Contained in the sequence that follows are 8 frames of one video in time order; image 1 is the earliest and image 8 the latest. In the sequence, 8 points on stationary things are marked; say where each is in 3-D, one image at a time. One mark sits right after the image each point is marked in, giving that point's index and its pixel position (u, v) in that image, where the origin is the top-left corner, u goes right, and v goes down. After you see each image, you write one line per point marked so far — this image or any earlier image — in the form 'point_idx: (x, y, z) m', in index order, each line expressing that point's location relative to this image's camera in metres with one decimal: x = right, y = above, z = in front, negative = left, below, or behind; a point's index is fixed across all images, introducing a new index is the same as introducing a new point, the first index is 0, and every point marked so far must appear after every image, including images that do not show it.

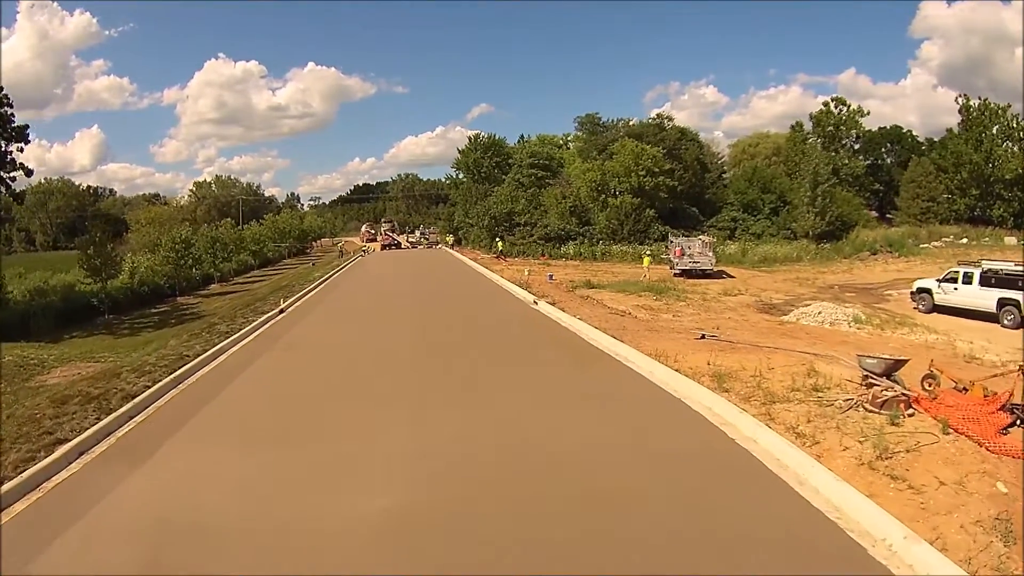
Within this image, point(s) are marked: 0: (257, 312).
0: (-6.5, -0.6, +17.0) m
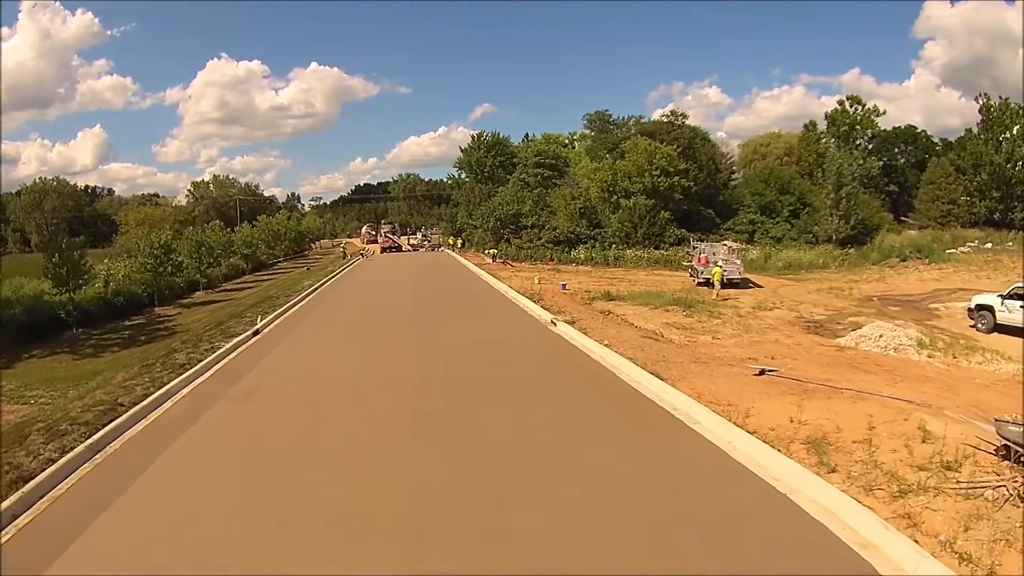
0: (-6.2, -1.0, +14.6) m
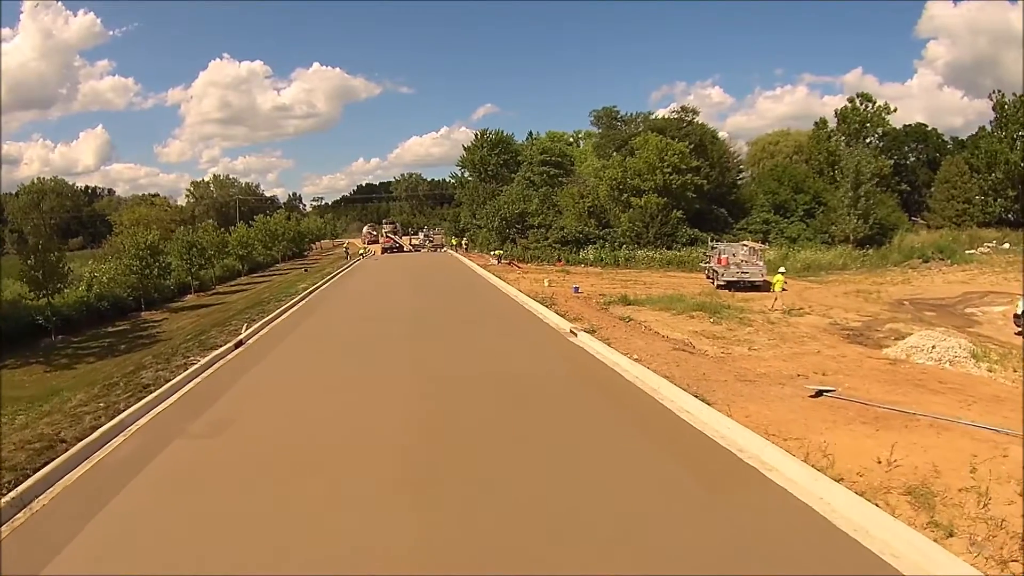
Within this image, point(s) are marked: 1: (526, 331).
0: (-5.9, -1.1, +13.0) m
1: (+0.4, -0.9, +15.0) m
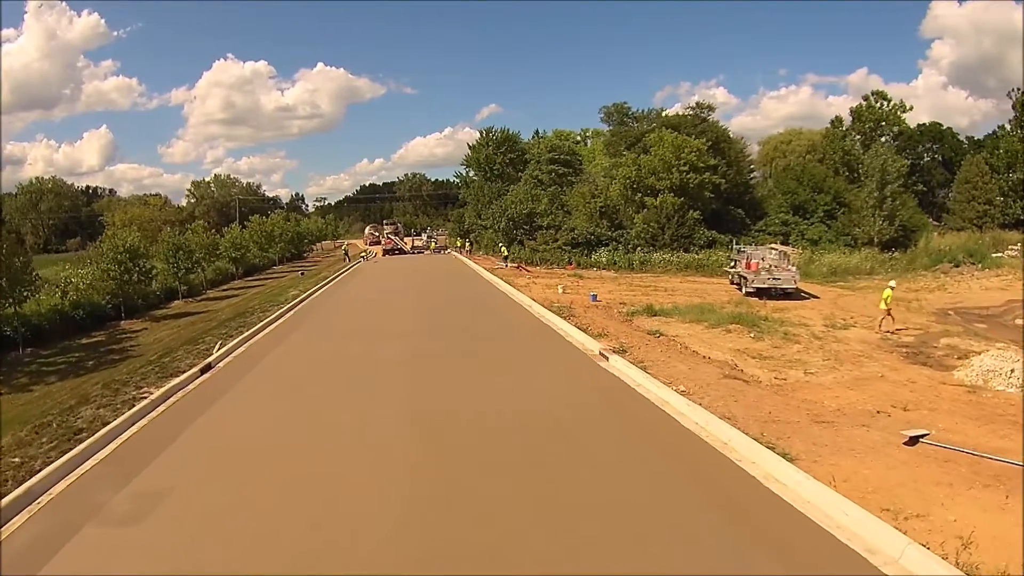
0: (-5.6, -1.3, +11.1) m
1: (+0.7, -1.2, +13.1) m
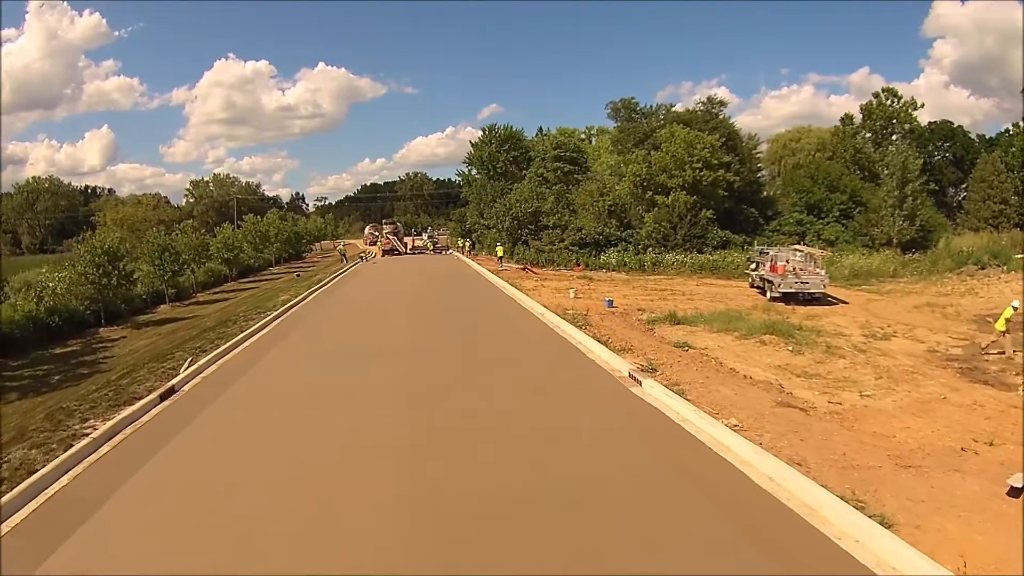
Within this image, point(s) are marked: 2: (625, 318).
0: (-5.4, -1.5, +9.5) m
1: (+0.9, -1.3, +11.5) m
2: (+2.7, -0.7, +16.4) m
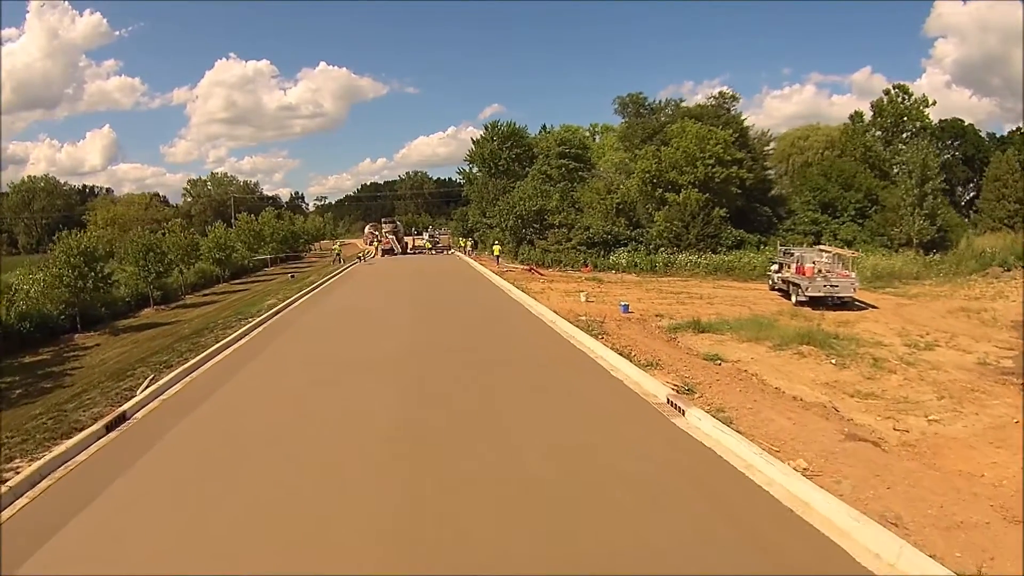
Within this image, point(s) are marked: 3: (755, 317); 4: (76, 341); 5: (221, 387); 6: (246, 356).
0: (-5.2, -1.6, +8.1) m
1: (+1.1, -1.4, +10.1) m
2: (+2.9, -0.8, +14.9) m
3: (+5.9, -0.7, +16.6) m
4: (-12.3, -1.5, +19.1) m
5: (-4.1, -1.5, +9.6) m
6: (-4.6, -1.3, +11.7) m
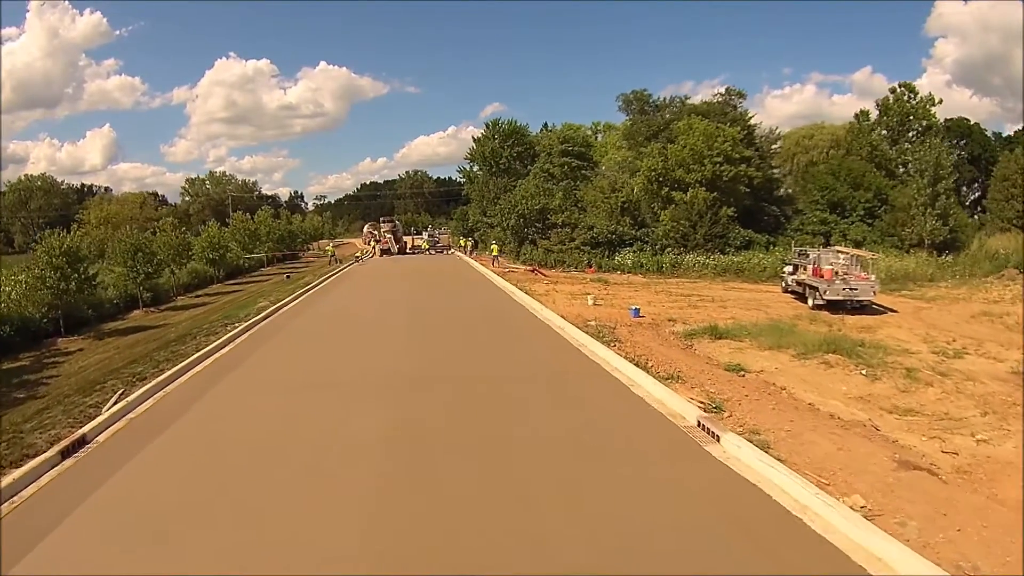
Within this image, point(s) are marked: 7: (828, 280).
0: (-5.2, -1.7, +7.2) m
1: (+1.1, -1.5, +9.2) m
2: (+3.0, -0.9, +14.0) m
3: (+6.0, -0.8, +15.7) m
4: (-12.2, -1.6, +18.3) m
5: (-4.0, -1.5, +8.7) m
6: (-4.5, -1.3, +10.8) m
7: (+8.6, +0.2, +18.8) m
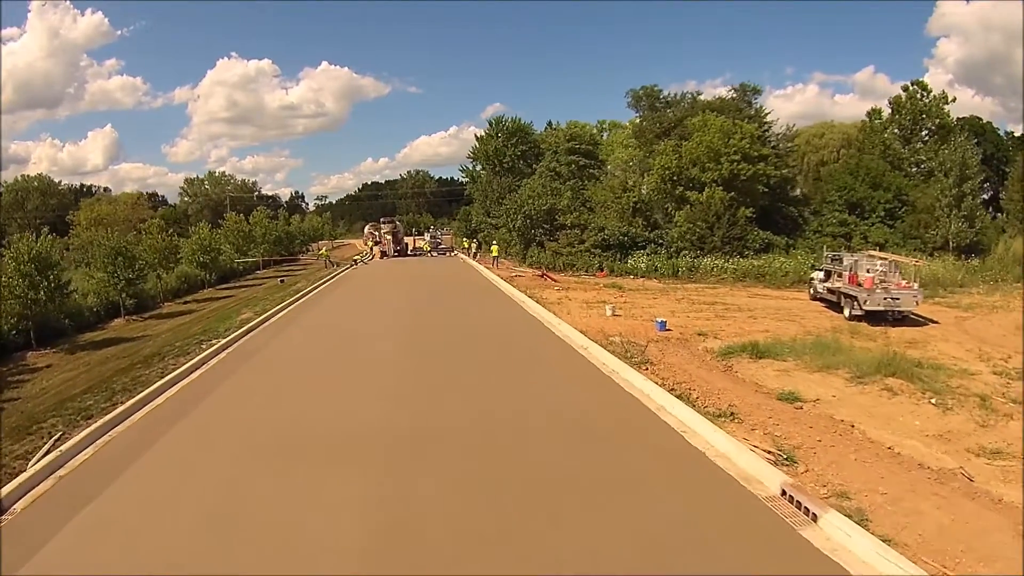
0: (-4.9, -1.9, +5.7) m
1: (+1.4, -1.7, +7.6) m
2: (+3.2, -1.1, +12.5) m
3: (+6.3, -1.0, +14.2) m
4: (-11.9, -1.8, +16.8) m
5: (-3.8, -1.8, +7.2) m
6: (-4.2, -1.6, +9.3) m
7: (+8.9, 0.0, +17.2) m
